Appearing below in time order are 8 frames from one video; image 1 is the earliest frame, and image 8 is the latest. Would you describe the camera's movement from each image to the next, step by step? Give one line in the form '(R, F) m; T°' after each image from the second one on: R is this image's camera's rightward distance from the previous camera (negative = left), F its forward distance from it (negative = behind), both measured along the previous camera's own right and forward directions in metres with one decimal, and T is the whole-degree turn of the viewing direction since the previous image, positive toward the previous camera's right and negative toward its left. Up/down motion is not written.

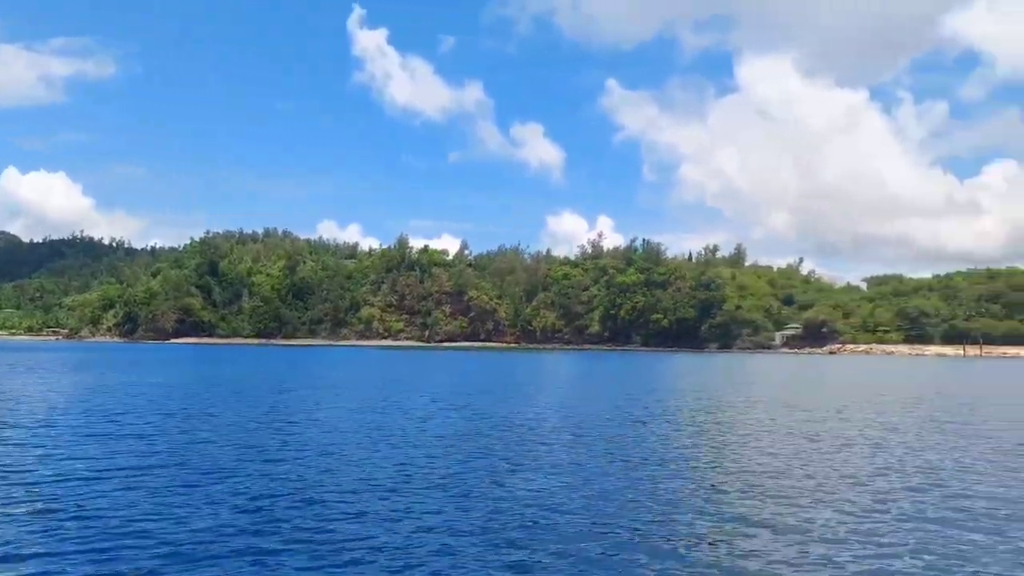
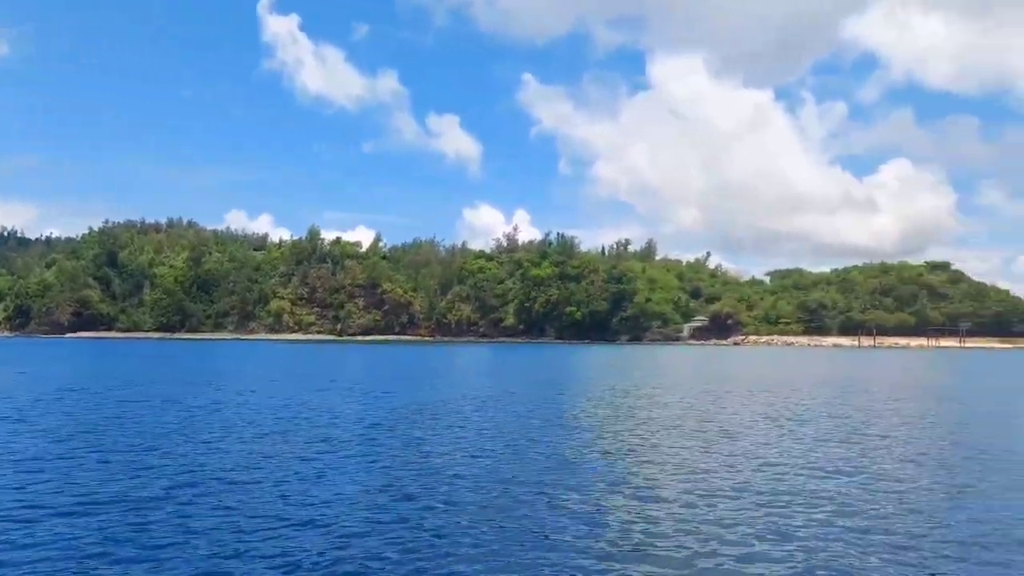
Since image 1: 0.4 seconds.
(0.0, +0.2) m; +6°
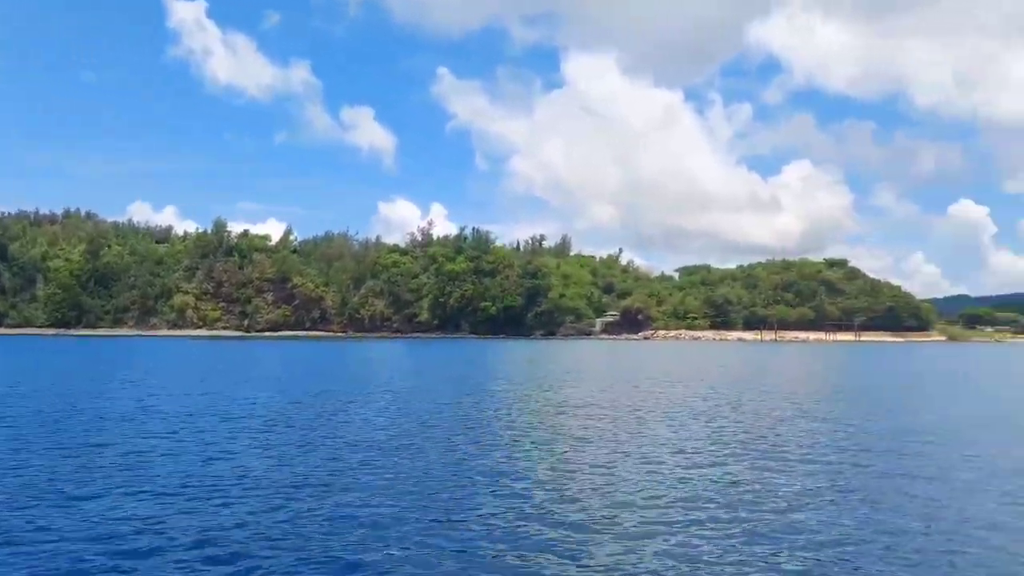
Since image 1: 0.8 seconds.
(0.0, +0.3) m; +6°
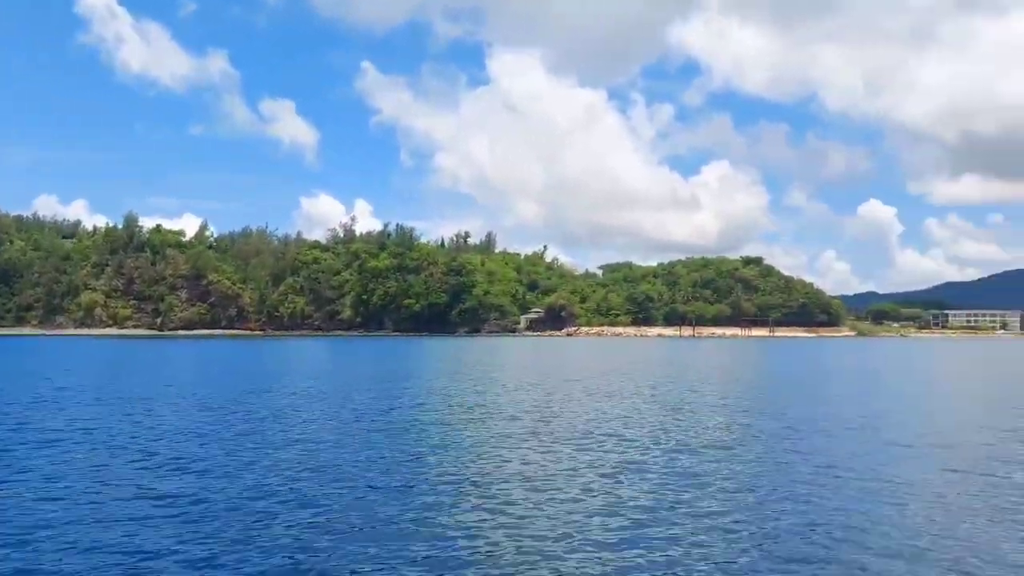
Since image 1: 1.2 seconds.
(+0.1, +0.3) m; +5°
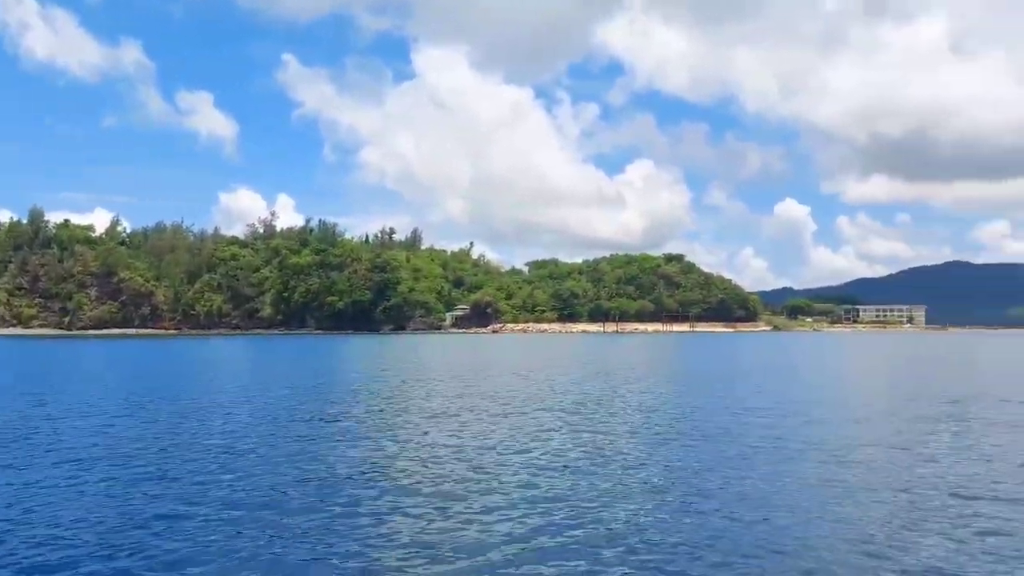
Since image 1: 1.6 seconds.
(+0.1, +0.3) m; +5°
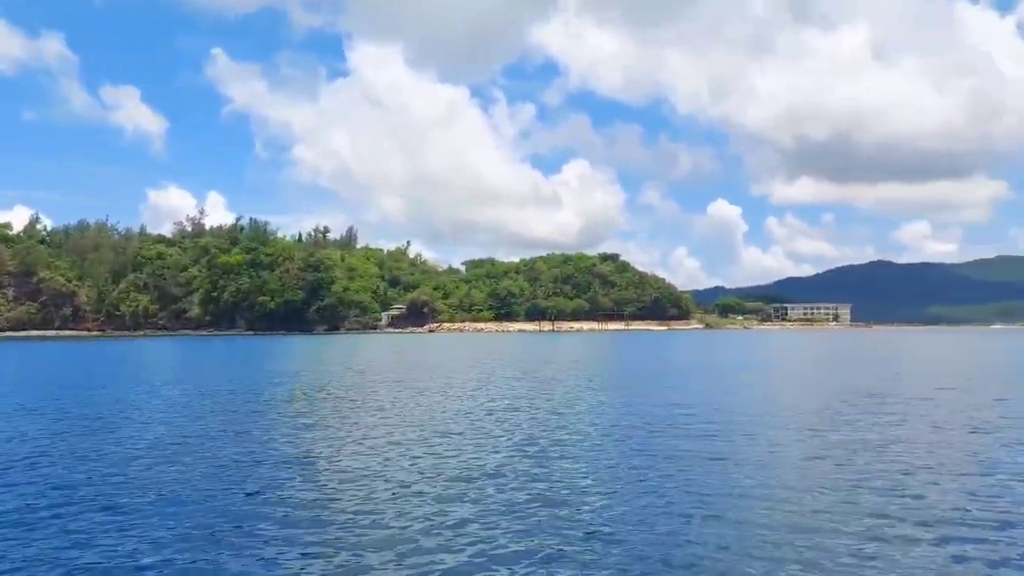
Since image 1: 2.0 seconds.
(+0.1, +0.2) m; +4°
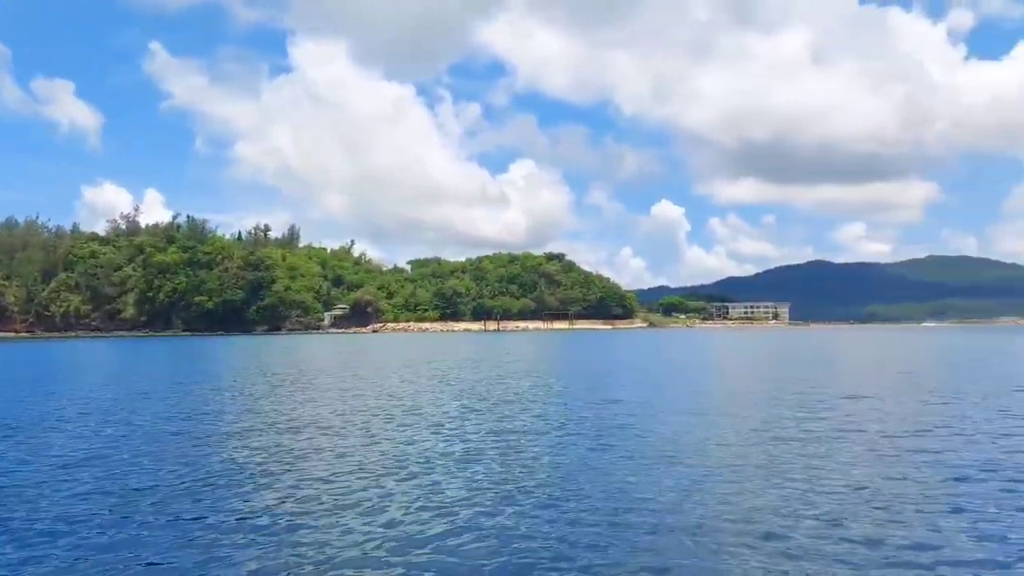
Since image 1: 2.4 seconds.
(+0.2, +0.3) m; +4°
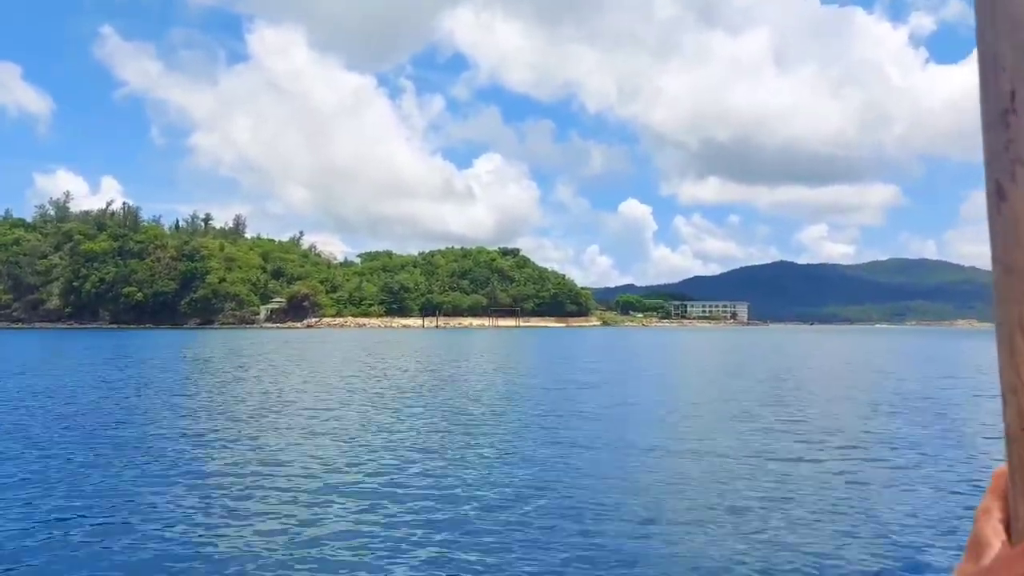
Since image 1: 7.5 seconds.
(+1.6, +2.4) m; +2°
